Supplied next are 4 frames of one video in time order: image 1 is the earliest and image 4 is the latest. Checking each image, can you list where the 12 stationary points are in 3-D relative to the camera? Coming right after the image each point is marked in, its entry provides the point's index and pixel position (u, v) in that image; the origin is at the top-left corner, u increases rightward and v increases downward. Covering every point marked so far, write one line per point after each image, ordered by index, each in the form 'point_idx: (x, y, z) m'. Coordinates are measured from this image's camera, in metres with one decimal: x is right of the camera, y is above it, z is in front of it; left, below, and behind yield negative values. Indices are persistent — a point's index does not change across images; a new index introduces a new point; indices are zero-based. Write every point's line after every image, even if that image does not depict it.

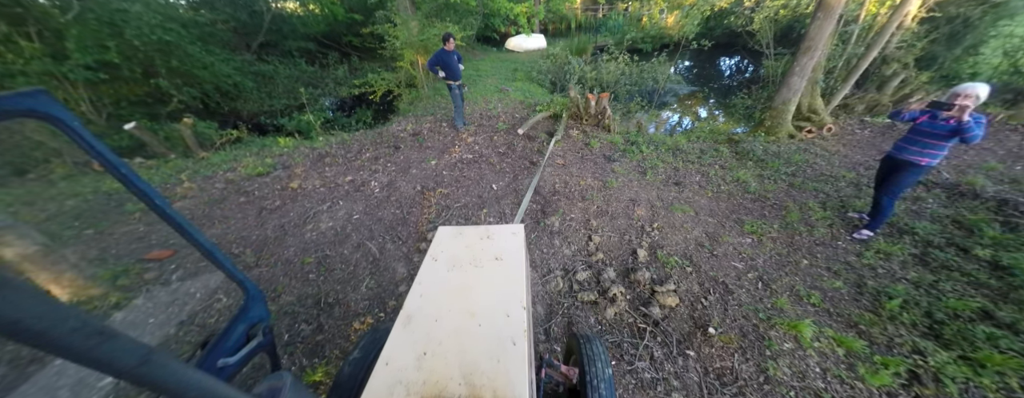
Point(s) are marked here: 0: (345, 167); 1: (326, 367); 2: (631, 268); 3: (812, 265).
0: (-3.4, +0.7, +5.4) m
1: (-1.6, -1.4, +2.3) m
2: (+1.4, -0.8, +3.1) m
3: (+3.5, -0.8, +3.1) m
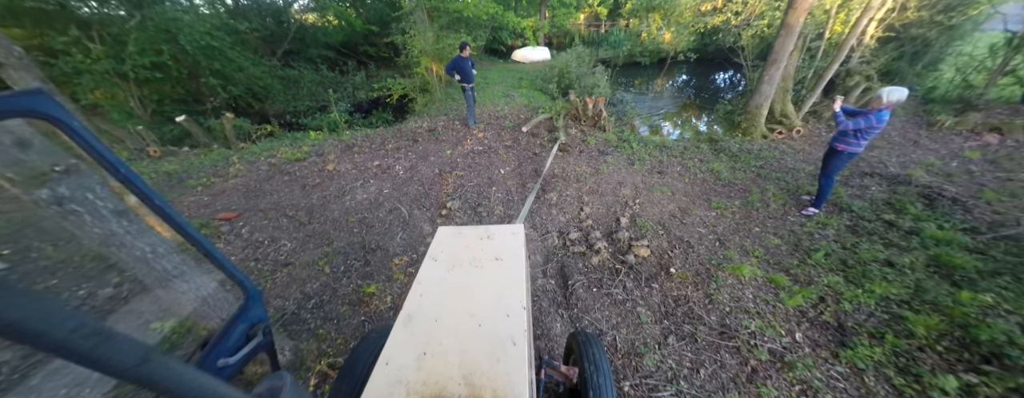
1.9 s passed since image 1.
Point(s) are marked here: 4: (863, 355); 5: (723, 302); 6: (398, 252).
0: (-3.3, +1.0, +6.2) m
1: (-1.5, -1.0, +3.0) m
2: (+1.4, -0.5, +3.8) m
3: (+3.6, -0.4, +3.8) m
4: (+3.0, -1.4, +2.3) m
5: (+2.3, -1.1, +2.9) m
6: (-1.5, -0.7, +3.4) m
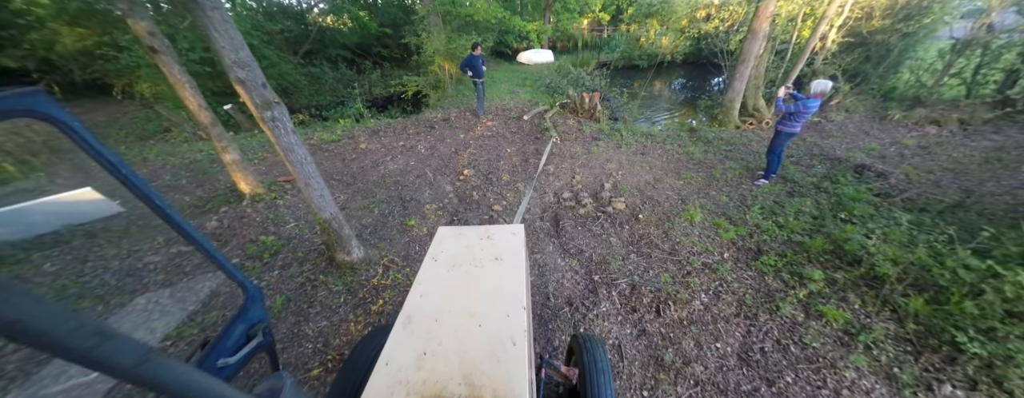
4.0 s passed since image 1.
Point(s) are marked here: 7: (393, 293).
0: (-3.2, +1.7, +7.2) m
1: (-1.5, -0.3, +4.0) m
2: (+1.5, +0.1, +4.7) m
3: (+3.7, +0.1, +4.7) m
4: (+3.1, -0.8, +3.2) m
5: (+2.3, -0.5, +3.8) m
6: (-1.4, -0.1, +4.4) m
7: (-1.3, -1.0, +2.9) m
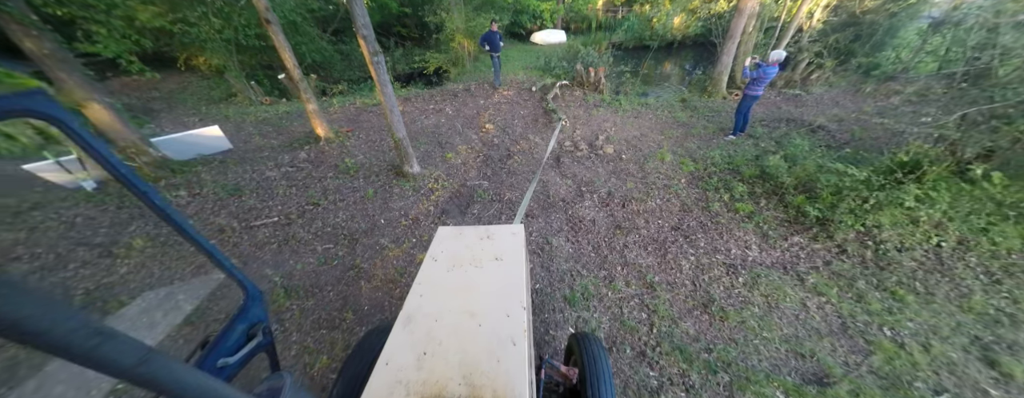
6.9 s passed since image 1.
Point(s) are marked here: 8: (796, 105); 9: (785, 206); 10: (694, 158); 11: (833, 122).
0: (-2.8, +3.1, +8.5) m
1: (-1.2, +0.9, +5.3) m
2: (+1.8, +1.3, +6.0) m
3: (+3.9, +1.2, +5.9) m
4: (+3.3, +0.3, +4.4) m
5: (+2.6, +0.6, +5.0) m
6: (-1.1, +1.2, +5.7) m
7: (-1.1, +0.1, +4.2) m
8: (+8.2, +2.7, +7.6) m
9: (+3.9, -0.1, +3.8) m
10: (+3.6, +0.8, +5.2) m
11: (+7.7, +1.8, +6.3) m
